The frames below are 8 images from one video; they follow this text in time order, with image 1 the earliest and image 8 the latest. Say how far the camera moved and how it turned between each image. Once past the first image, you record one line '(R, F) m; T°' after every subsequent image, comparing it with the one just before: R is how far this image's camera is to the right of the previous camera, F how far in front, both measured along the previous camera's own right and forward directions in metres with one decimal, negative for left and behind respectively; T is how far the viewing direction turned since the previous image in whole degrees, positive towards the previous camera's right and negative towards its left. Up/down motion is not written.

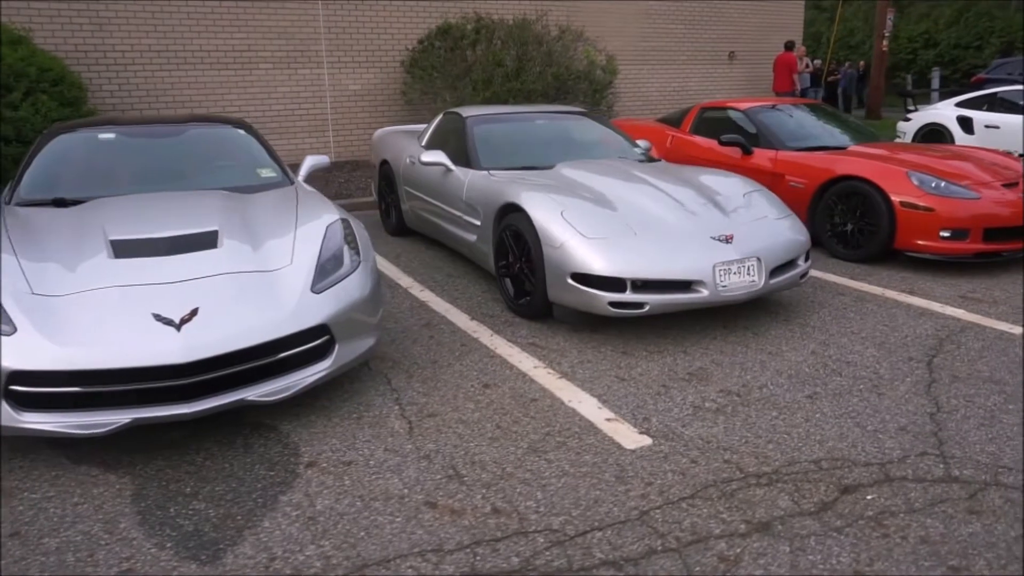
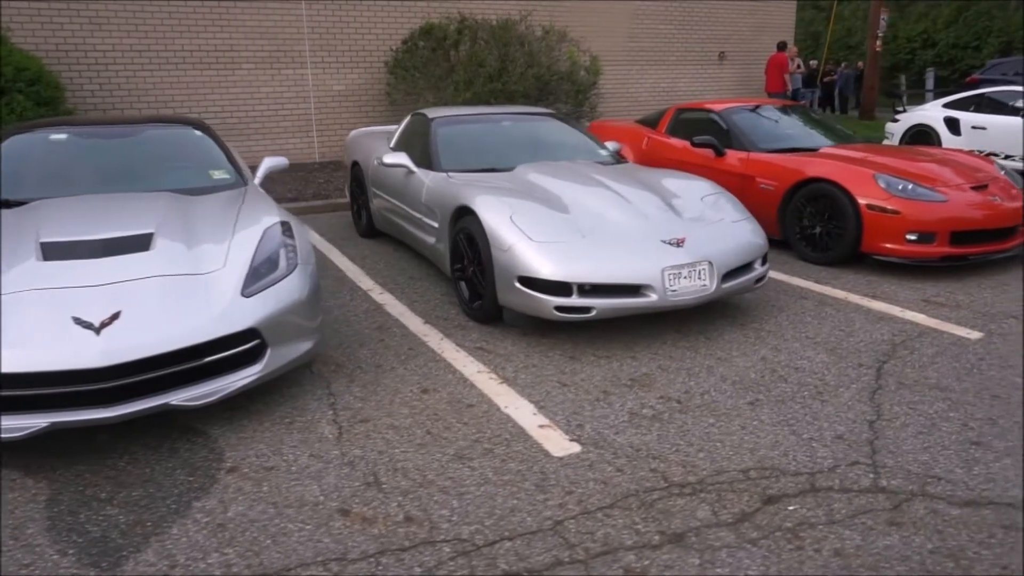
(+0.4, 0.0) m; -1°
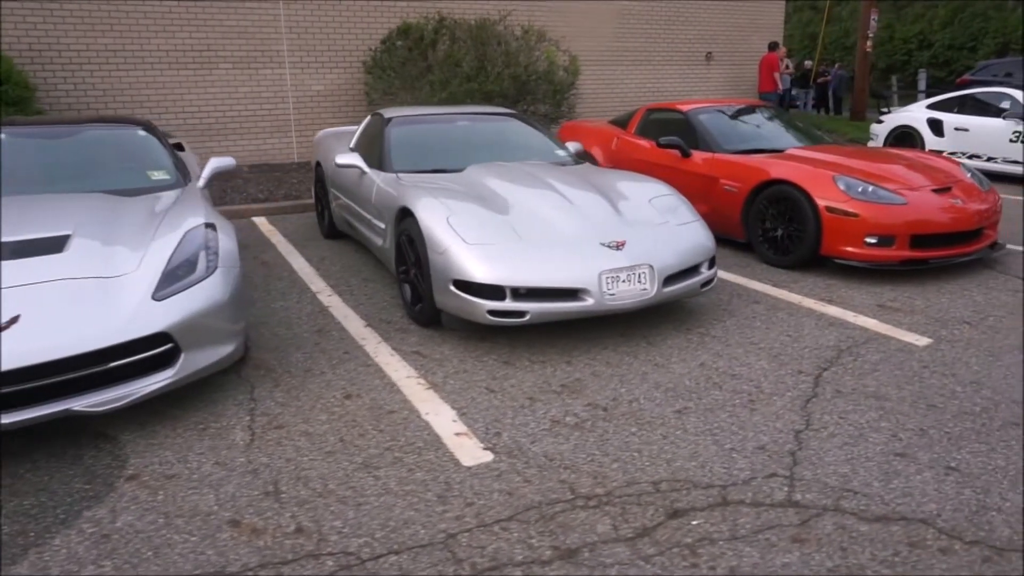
(+0.4, +0.1) m; -1°
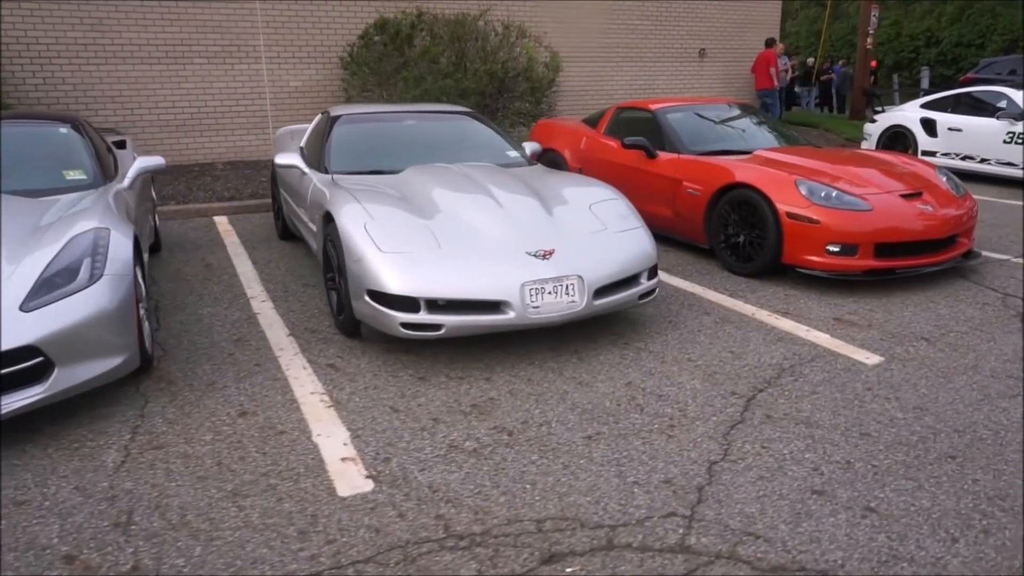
(+0.5, +0.3) m; -1°
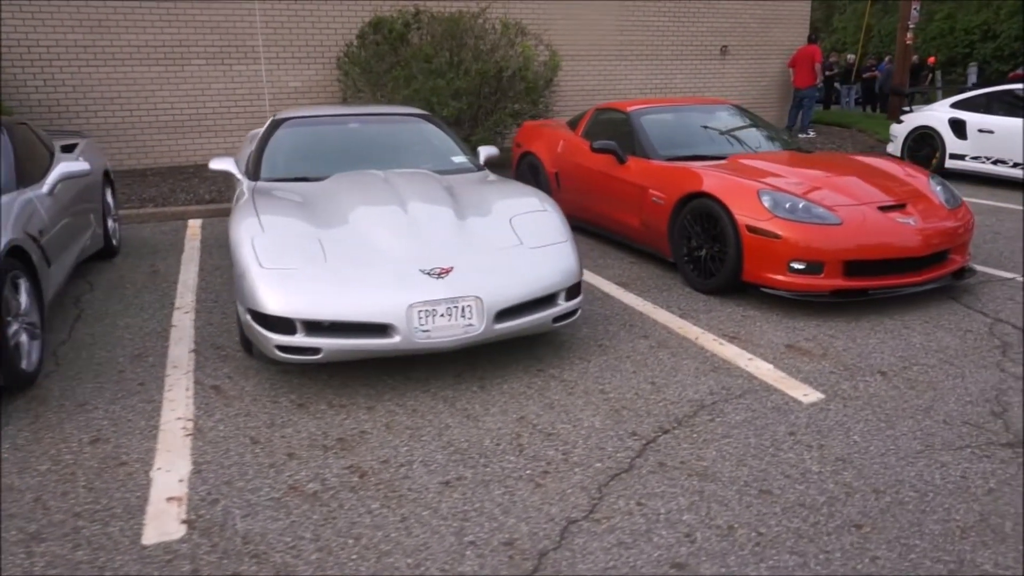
(+0.8, +0.4) m; -4°
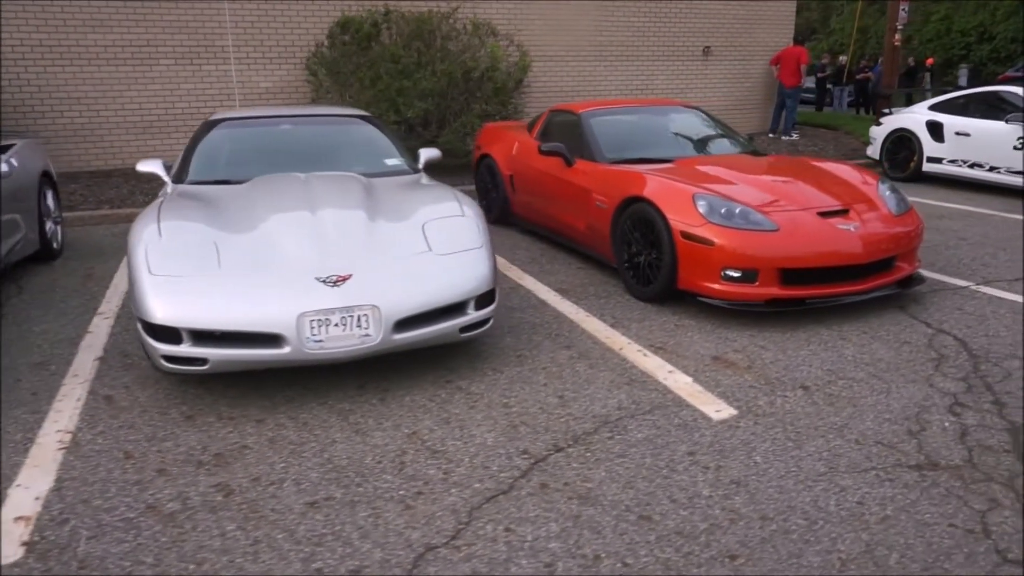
(+0.5, +0.2) m; -1°
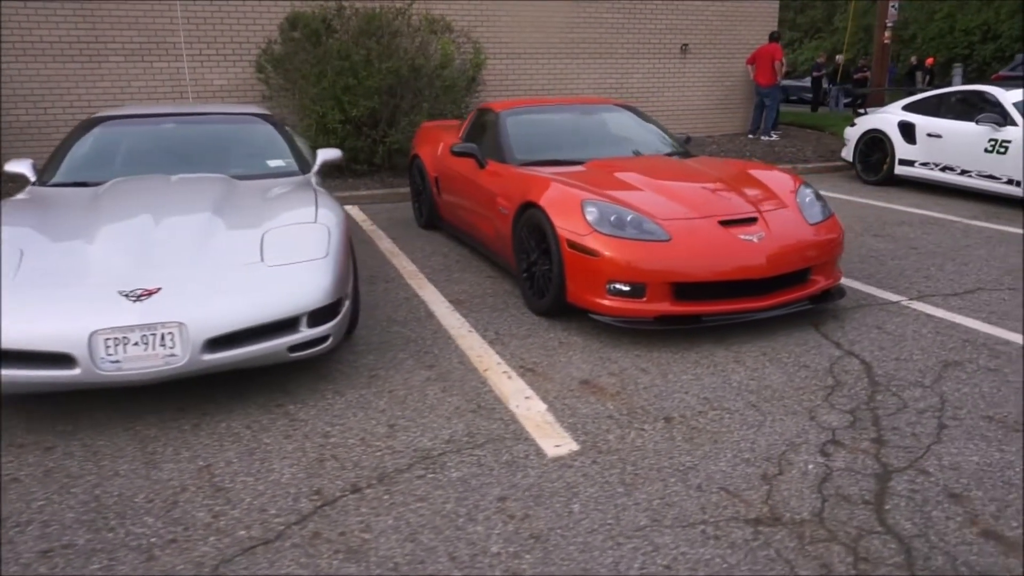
(+0.9, +0.4) m; -1°
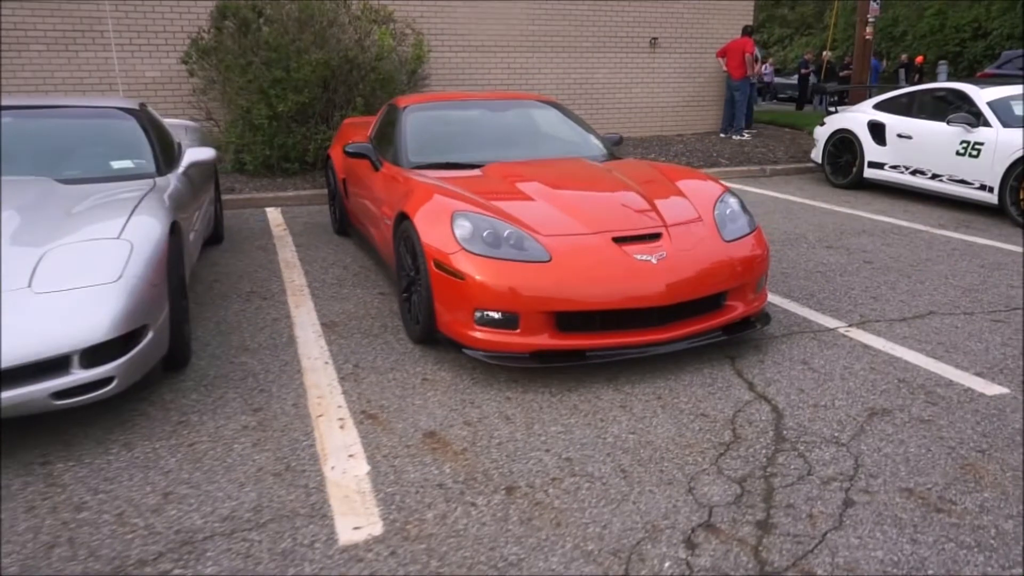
(+0.7, +0.6) m; 0°
